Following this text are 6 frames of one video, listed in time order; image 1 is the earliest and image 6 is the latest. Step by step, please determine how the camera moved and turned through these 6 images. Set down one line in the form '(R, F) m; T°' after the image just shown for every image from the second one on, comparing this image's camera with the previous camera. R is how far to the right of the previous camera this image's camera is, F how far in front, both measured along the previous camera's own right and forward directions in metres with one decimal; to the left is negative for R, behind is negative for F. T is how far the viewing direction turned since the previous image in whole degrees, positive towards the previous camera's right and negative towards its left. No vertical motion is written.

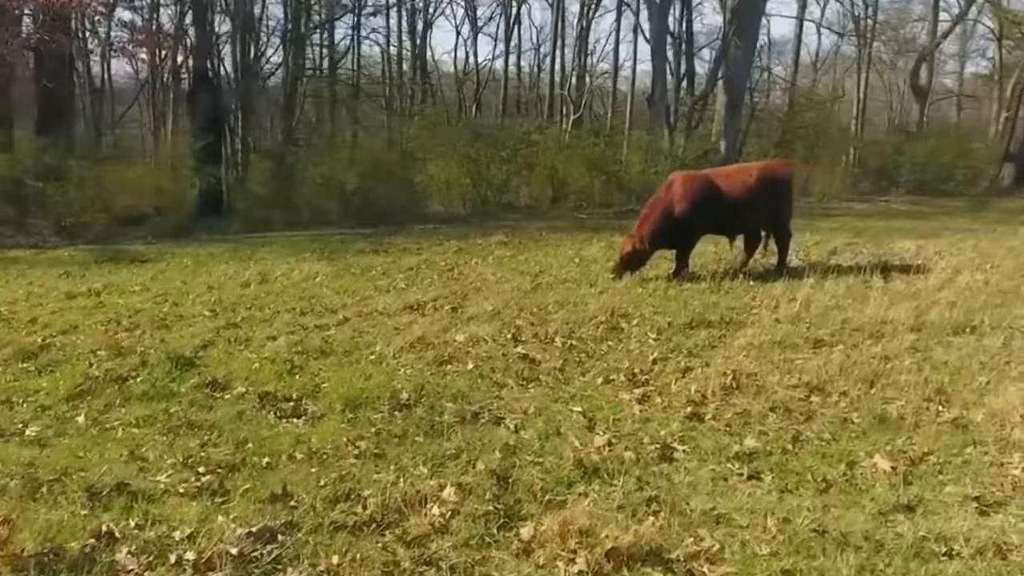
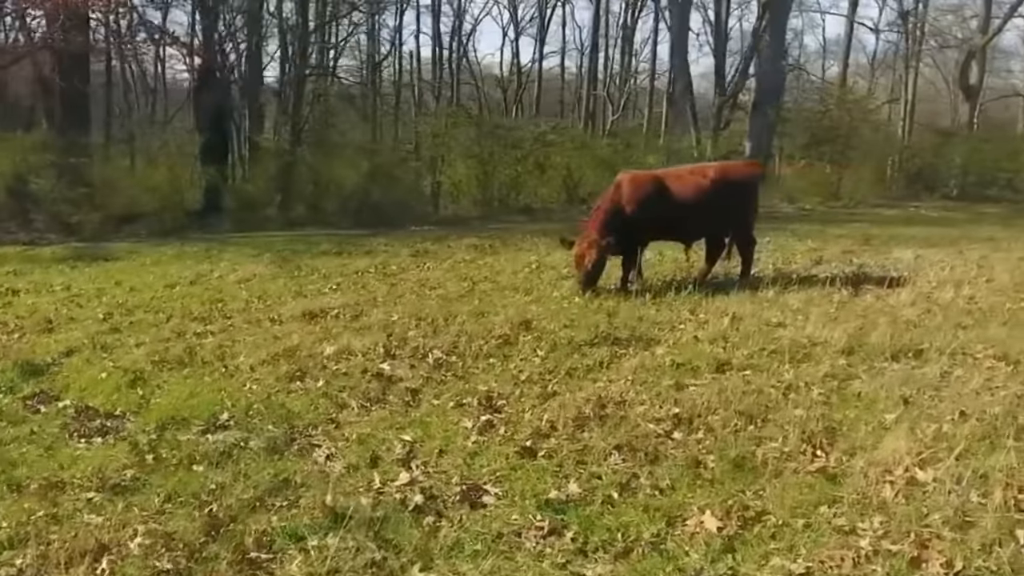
(+2.1, +1.0) m; -4°
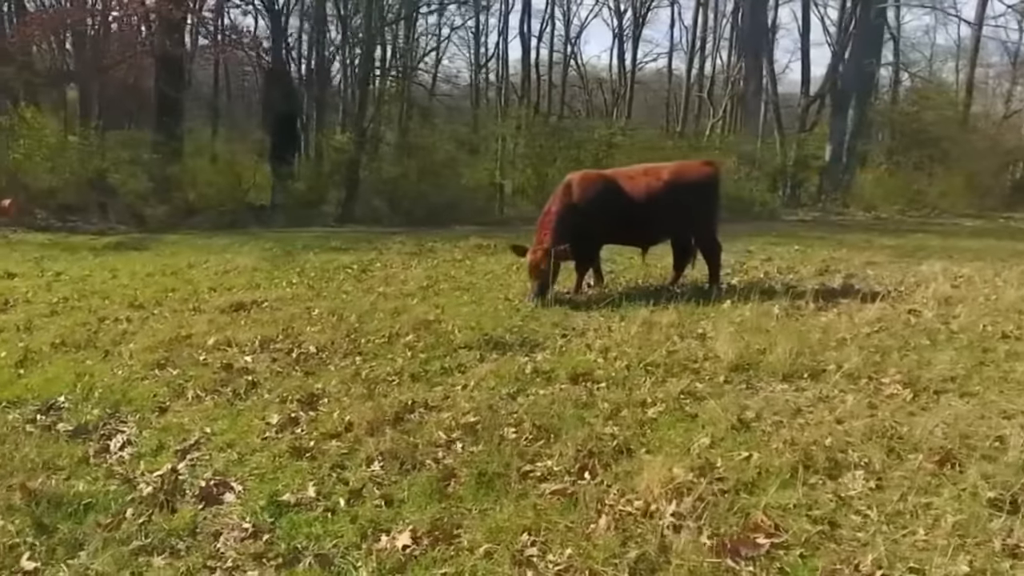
(+2.7, +0.5) m; -9°
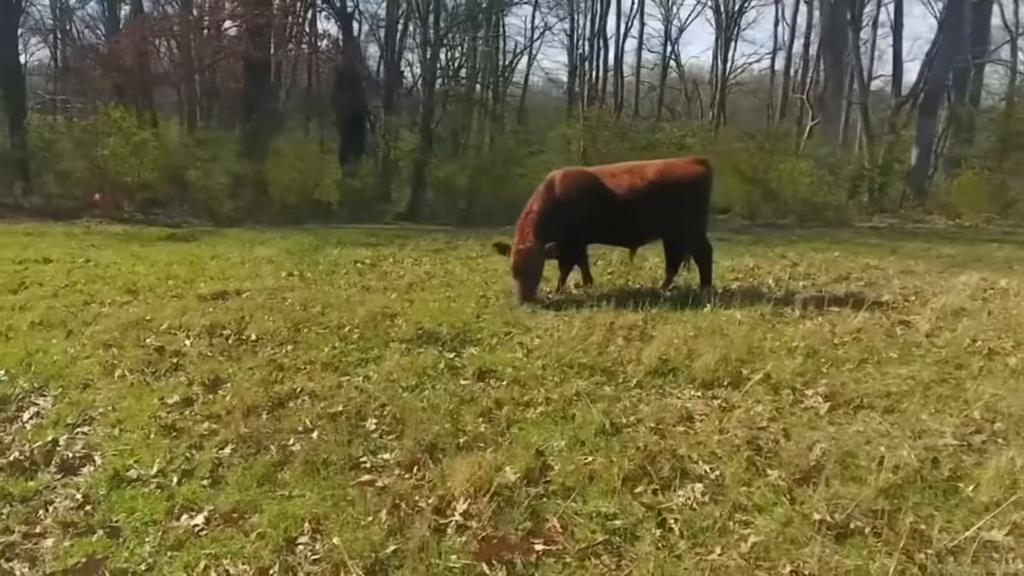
(+1.9, +0.2) m; -8°
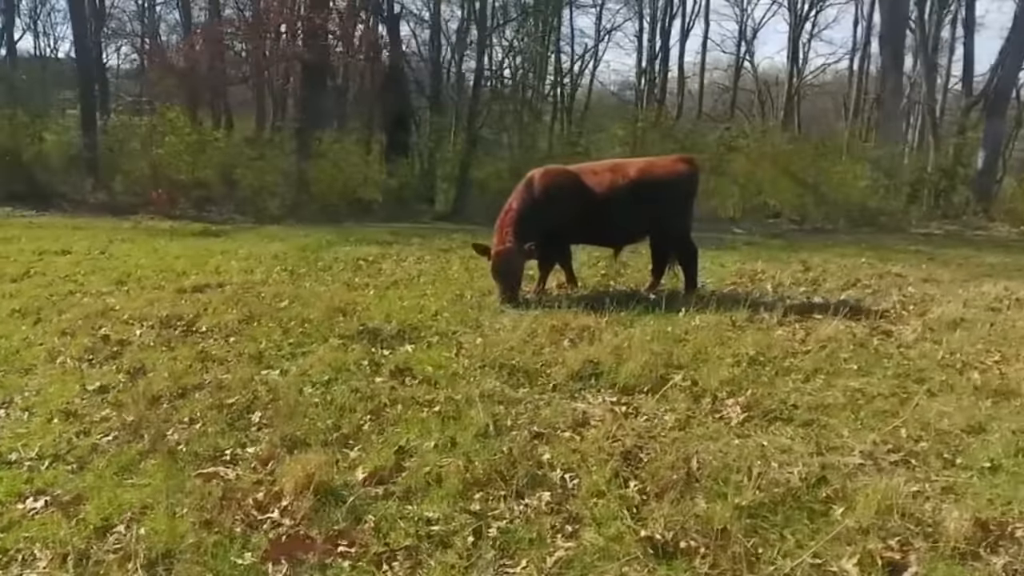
(+1.5, +0.3) m; -6°
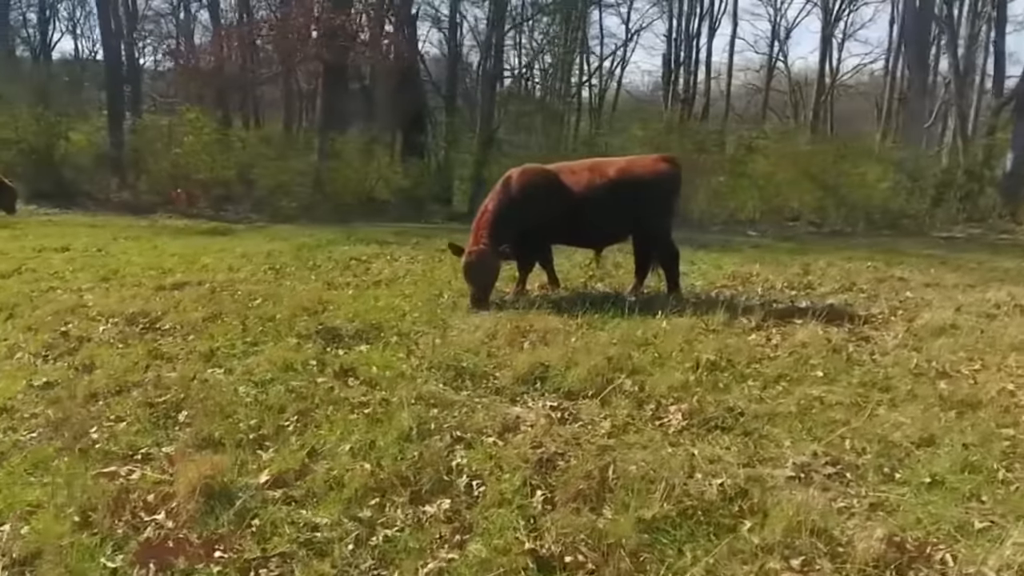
(+0.8, +0.2) m; -2°
